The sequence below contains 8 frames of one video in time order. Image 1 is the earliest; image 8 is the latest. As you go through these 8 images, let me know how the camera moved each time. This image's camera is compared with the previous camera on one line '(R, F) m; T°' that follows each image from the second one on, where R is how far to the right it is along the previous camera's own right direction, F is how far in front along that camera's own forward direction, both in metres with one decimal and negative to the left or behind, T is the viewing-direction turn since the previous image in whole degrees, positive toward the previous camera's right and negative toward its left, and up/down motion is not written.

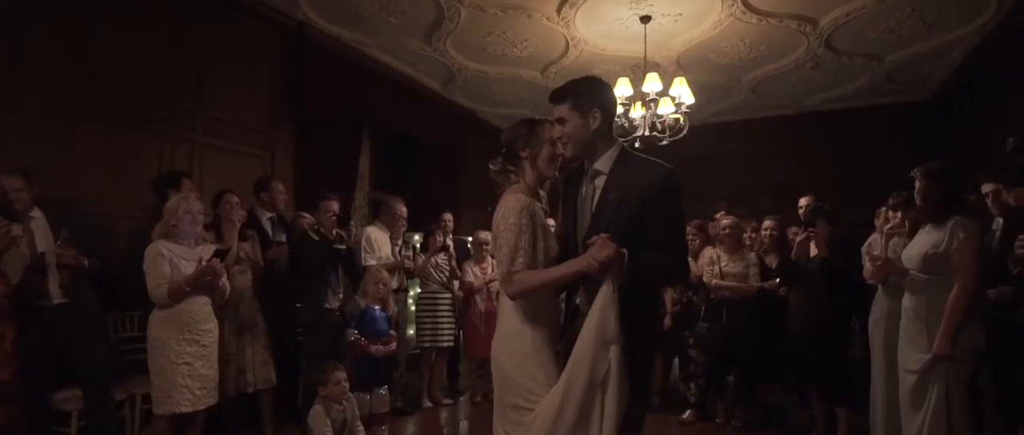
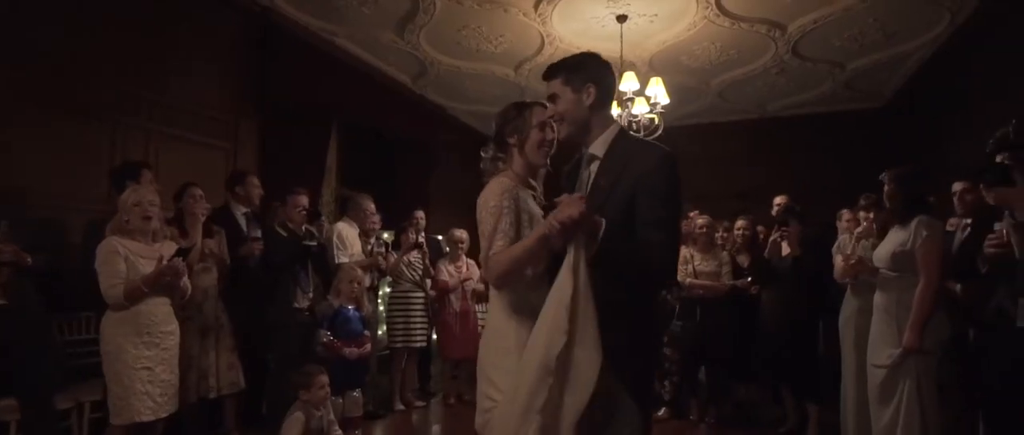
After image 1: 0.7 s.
(-0.2, +0.1) m; +5°
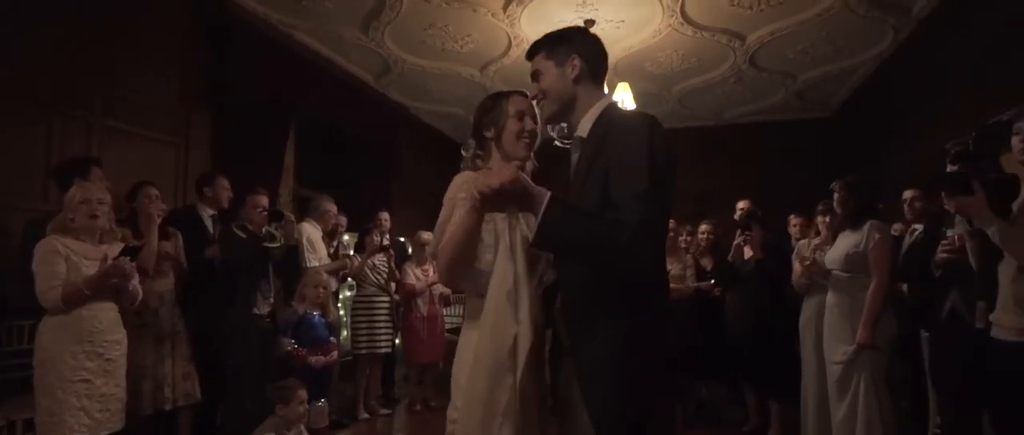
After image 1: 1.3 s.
(-0.3, 0.0) m; +6°
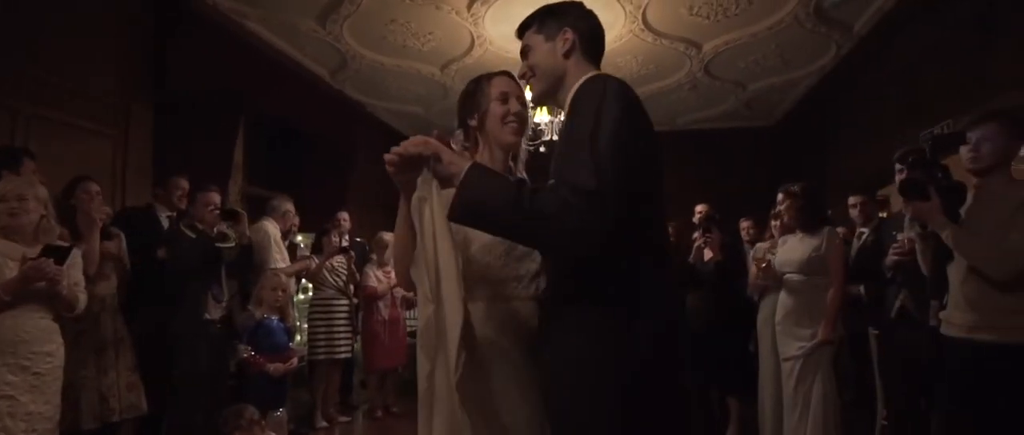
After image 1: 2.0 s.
(-0.3, +0.1) m; +7°
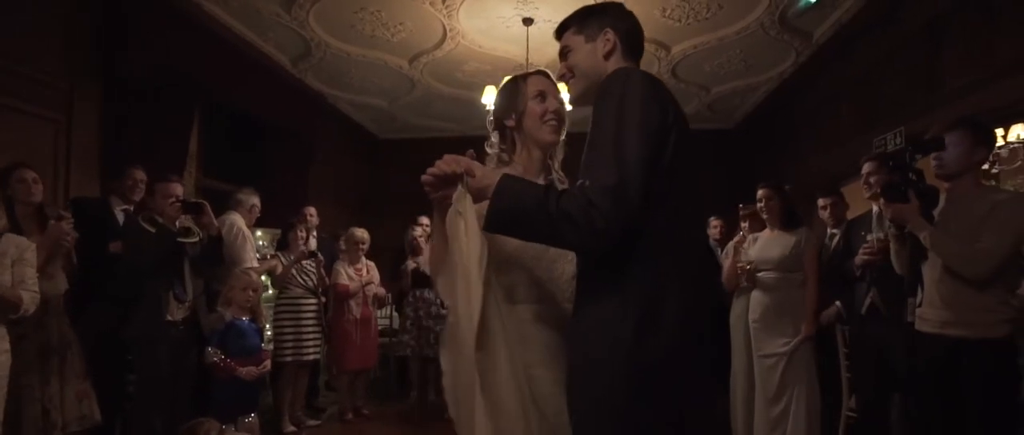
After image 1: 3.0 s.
(-0.3, +0.1) m; +7°
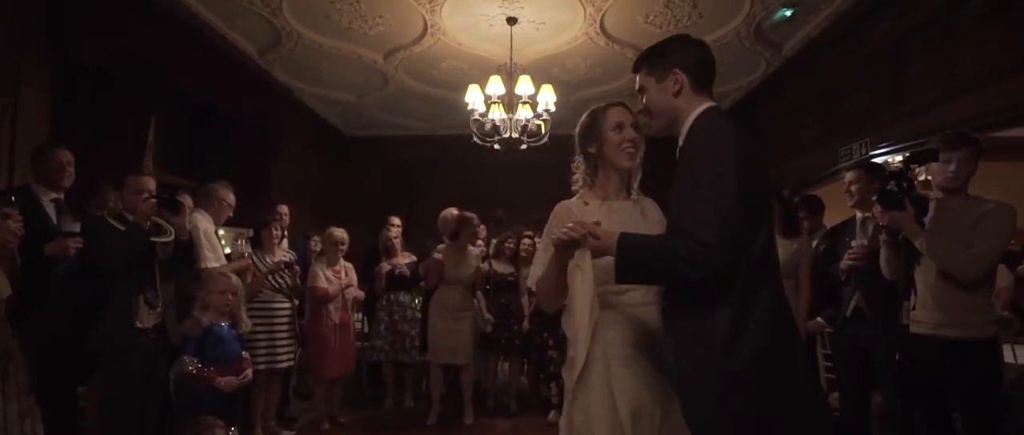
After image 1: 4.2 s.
(-0.3, +0.1) m; +7°
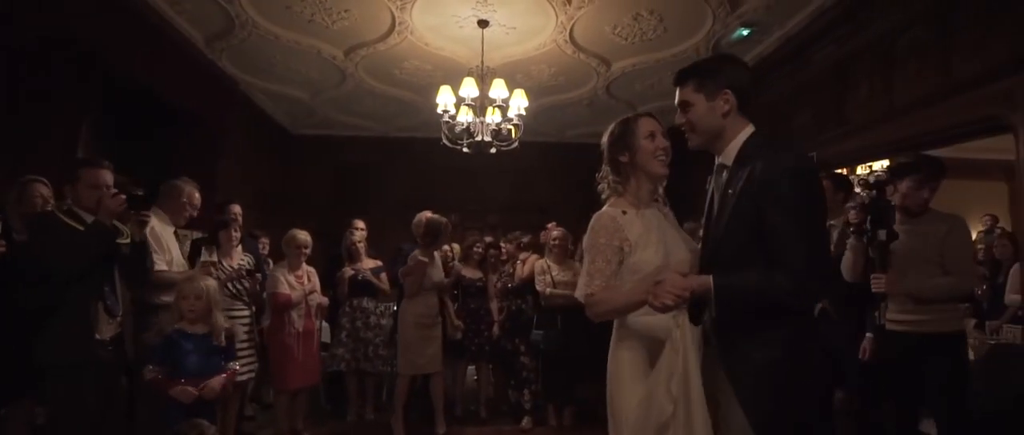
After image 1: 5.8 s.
(-0.4, +0.1) m; +9°
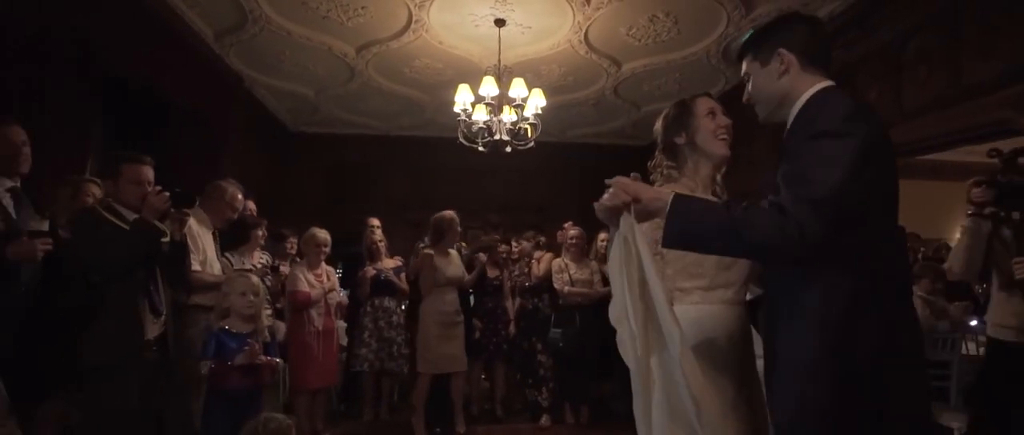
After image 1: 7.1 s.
(-0.3, 0.0) m; +3°
